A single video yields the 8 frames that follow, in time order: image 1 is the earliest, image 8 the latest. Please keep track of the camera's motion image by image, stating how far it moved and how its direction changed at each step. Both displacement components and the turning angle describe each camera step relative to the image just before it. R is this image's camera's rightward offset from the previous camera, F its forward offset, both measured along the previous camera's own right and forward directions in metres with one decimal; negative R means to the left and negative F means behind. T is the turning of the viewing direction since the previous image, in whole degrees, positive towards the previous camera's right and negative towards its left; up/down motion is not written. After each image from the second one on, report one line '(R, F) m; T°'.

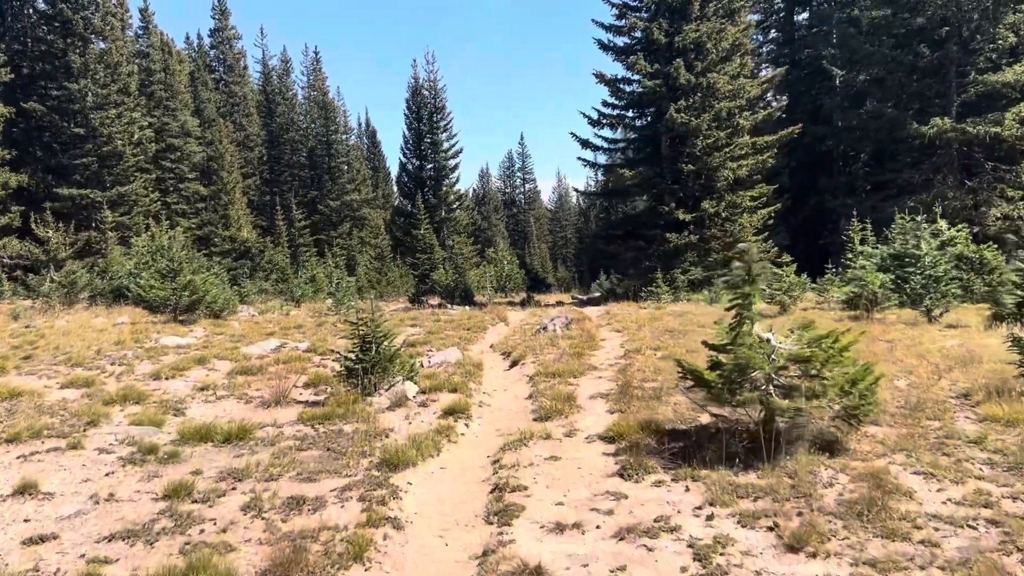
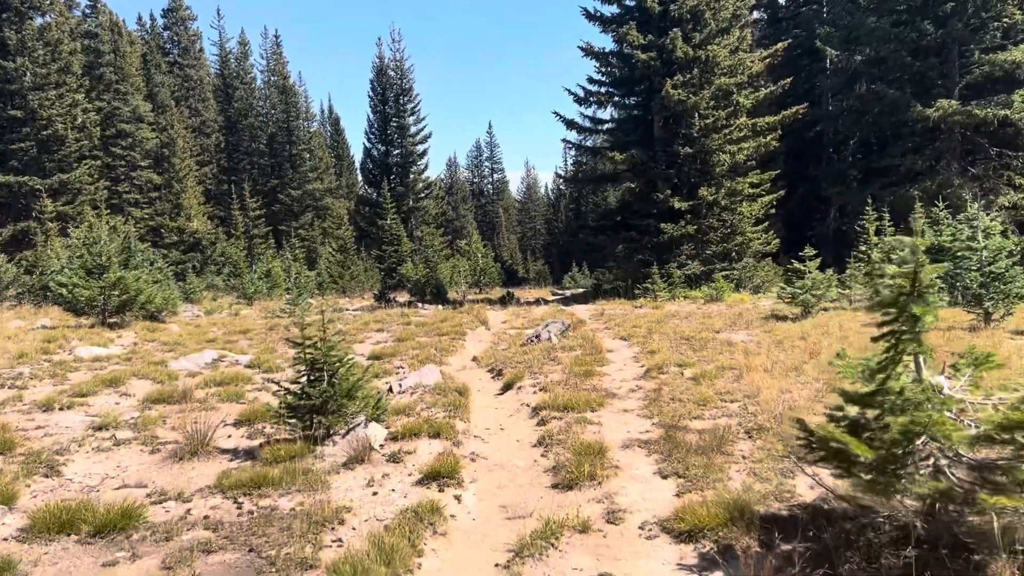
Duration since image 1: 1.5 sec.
(-0.3, +2.3) m; +2°
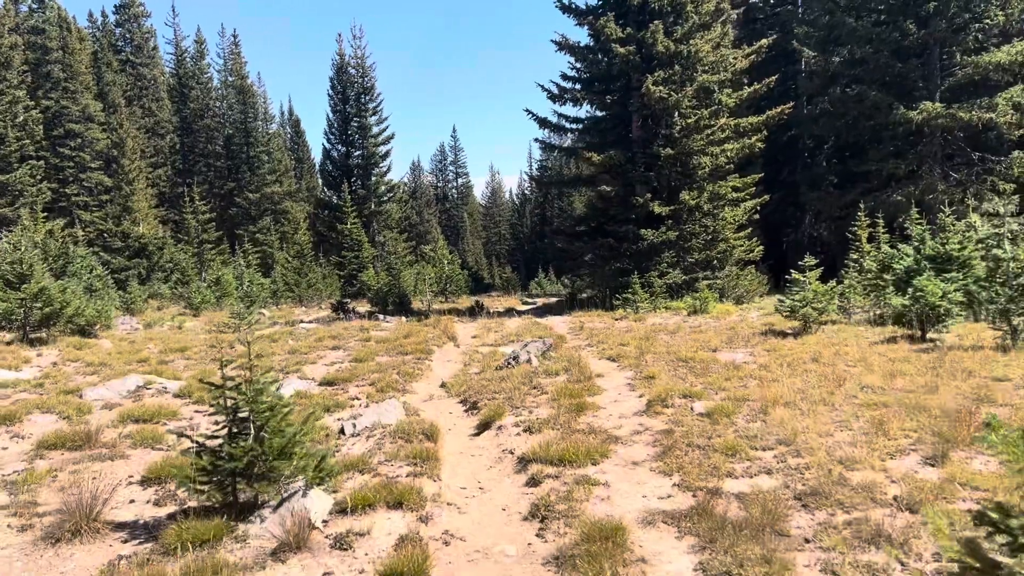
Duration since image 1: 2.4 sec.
(-0.1, +1.5) m; +2°
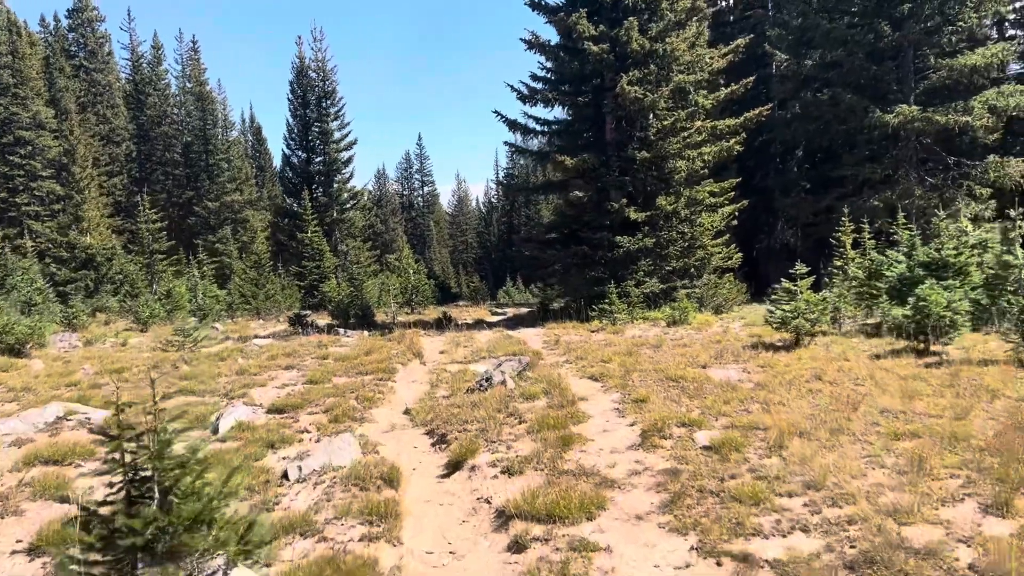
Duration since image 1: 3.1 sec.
(-0.1, +1.0) m; +2°
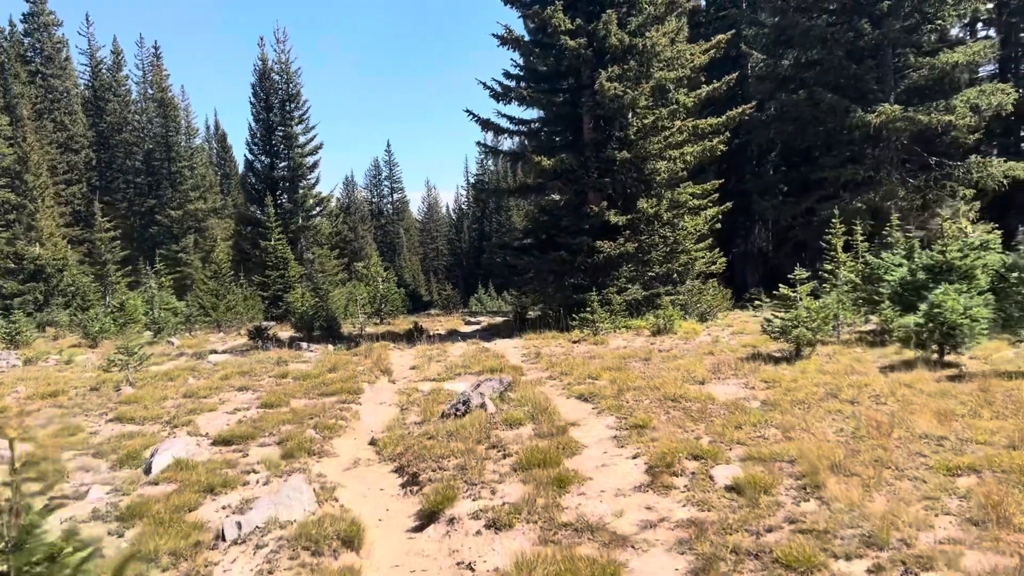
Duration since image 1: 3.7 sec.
(-0.1, +1.0) m; +2°
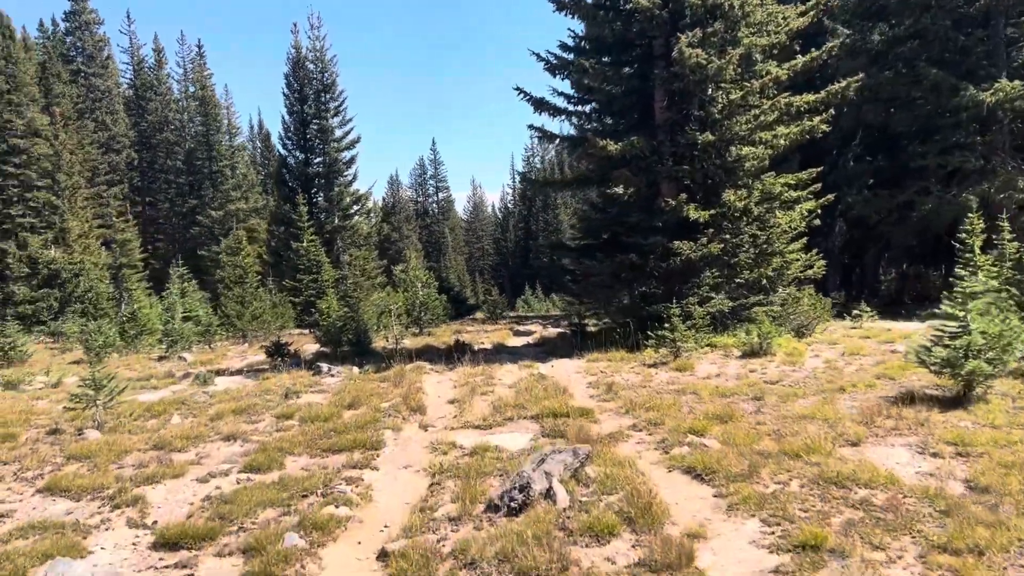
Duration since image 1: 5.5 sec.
(-0.2, +2.7) m; -3°
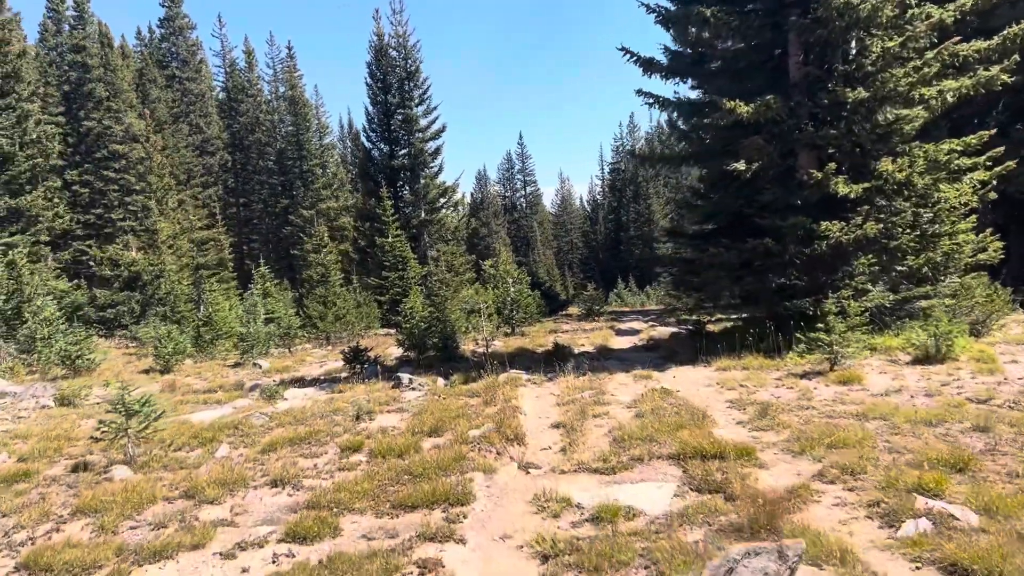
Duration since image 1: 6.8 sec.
(-0.3, +2.1) m; -6°
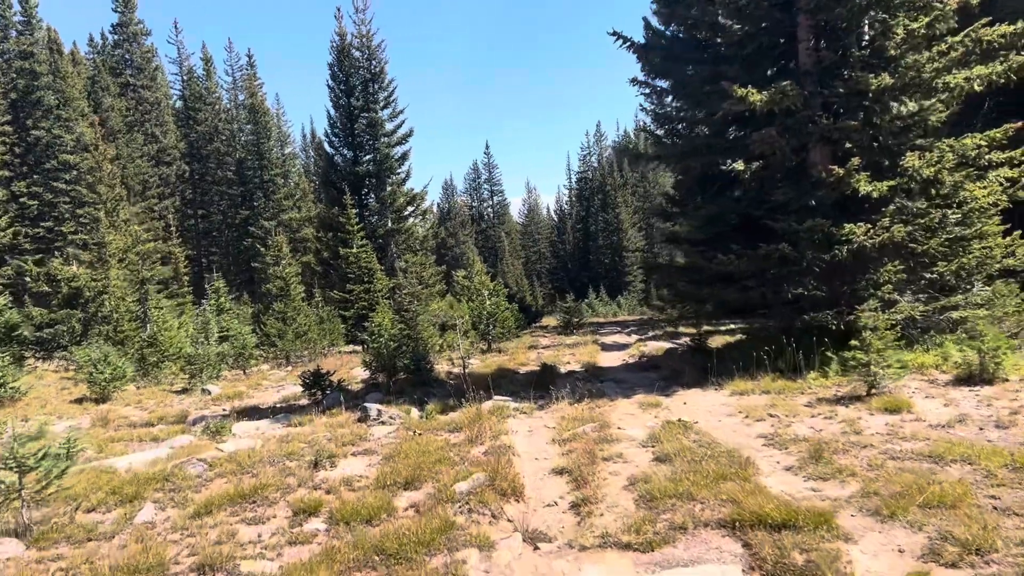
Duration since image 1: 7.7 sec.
(-0.2, +1.5) m; +2°
